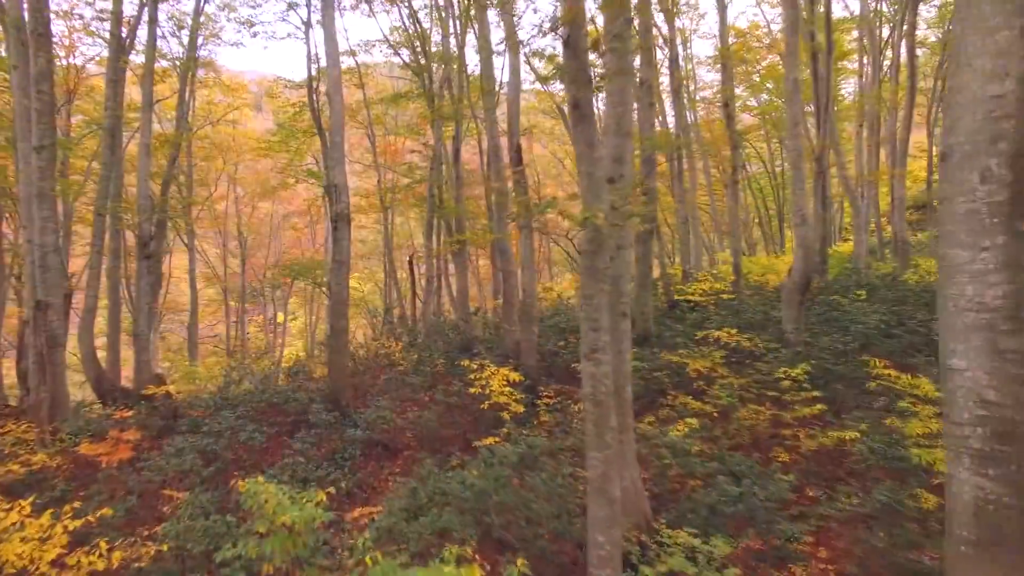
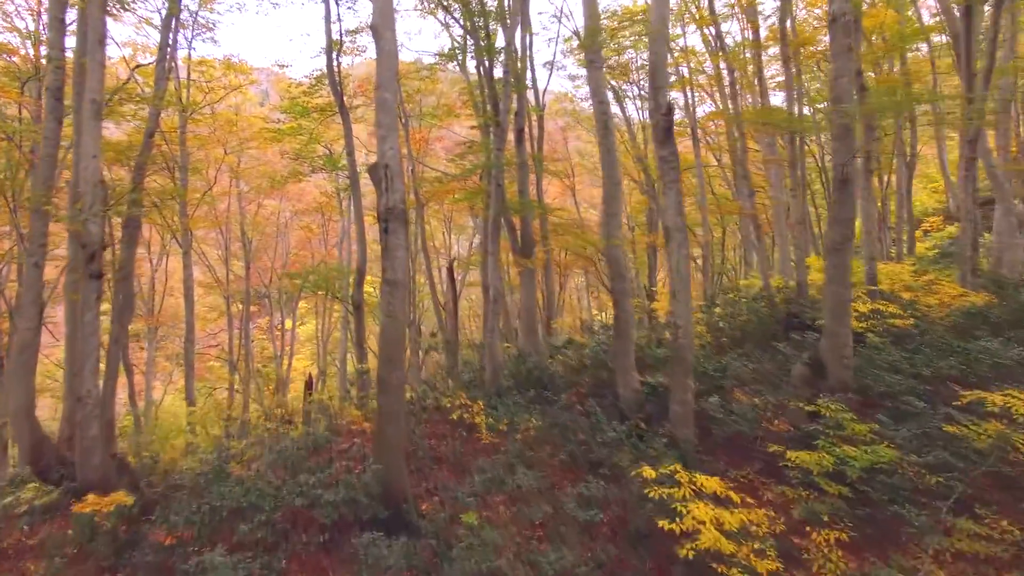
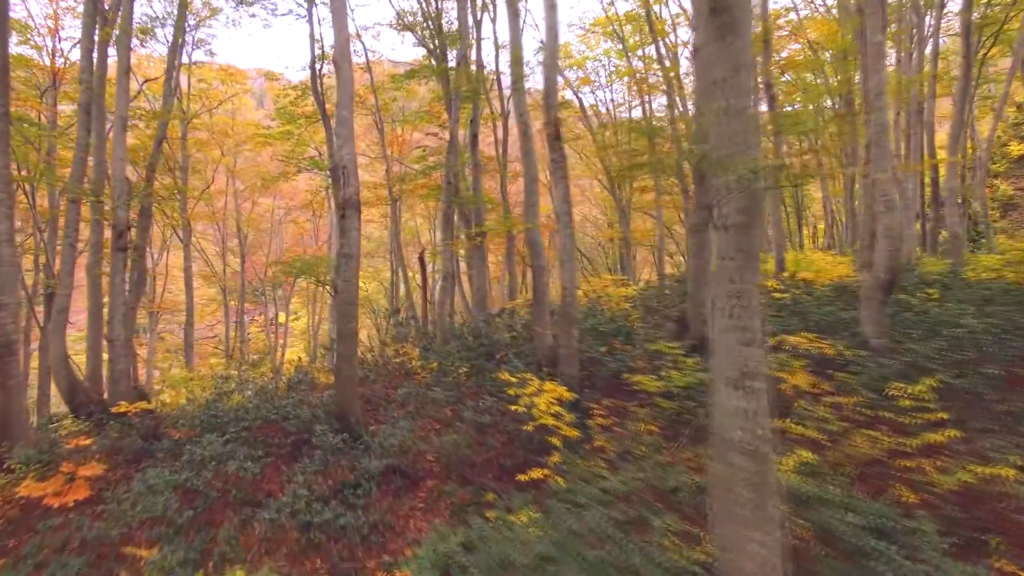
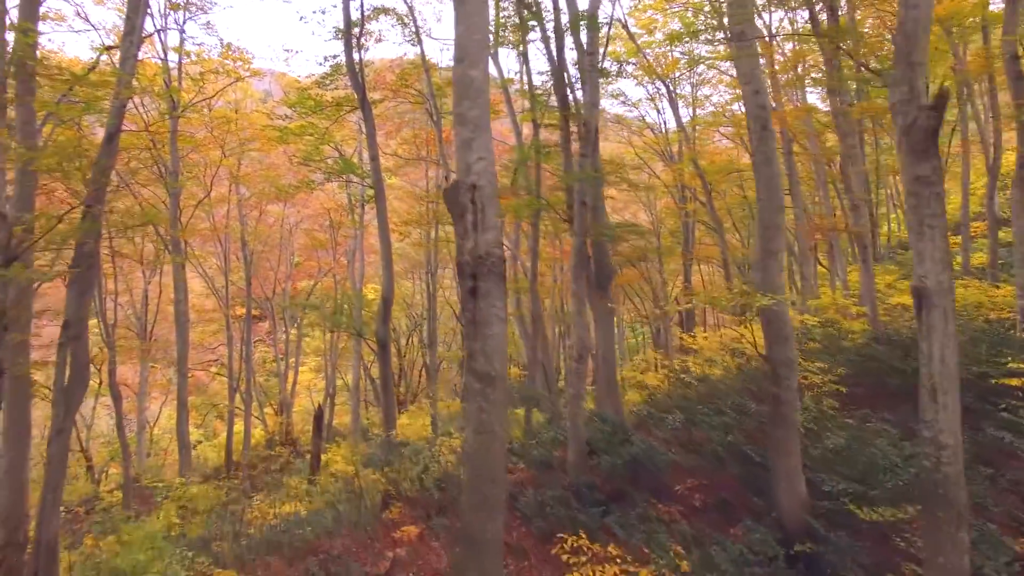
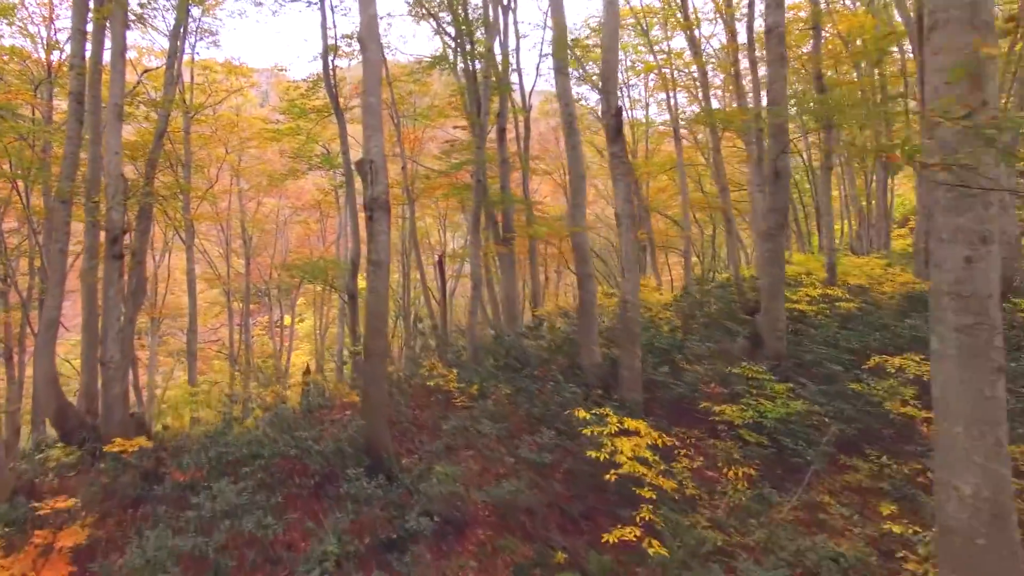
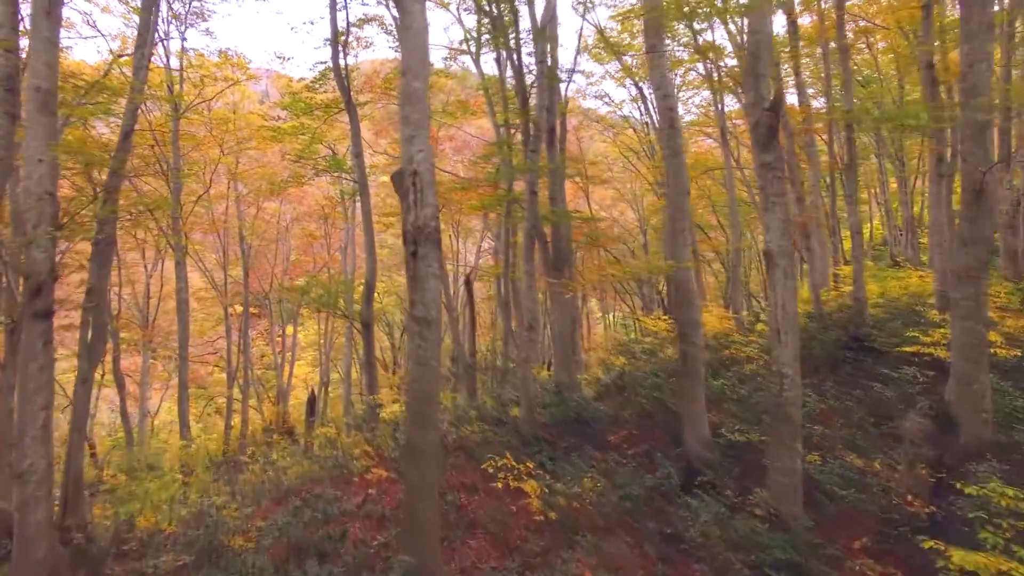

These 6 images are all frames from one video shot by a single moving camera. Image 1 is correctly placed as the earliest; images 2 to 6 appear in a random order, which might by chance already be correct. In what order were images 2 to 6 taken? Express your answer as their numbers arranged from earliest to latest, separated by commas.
3, 5, 2, 6, 4
